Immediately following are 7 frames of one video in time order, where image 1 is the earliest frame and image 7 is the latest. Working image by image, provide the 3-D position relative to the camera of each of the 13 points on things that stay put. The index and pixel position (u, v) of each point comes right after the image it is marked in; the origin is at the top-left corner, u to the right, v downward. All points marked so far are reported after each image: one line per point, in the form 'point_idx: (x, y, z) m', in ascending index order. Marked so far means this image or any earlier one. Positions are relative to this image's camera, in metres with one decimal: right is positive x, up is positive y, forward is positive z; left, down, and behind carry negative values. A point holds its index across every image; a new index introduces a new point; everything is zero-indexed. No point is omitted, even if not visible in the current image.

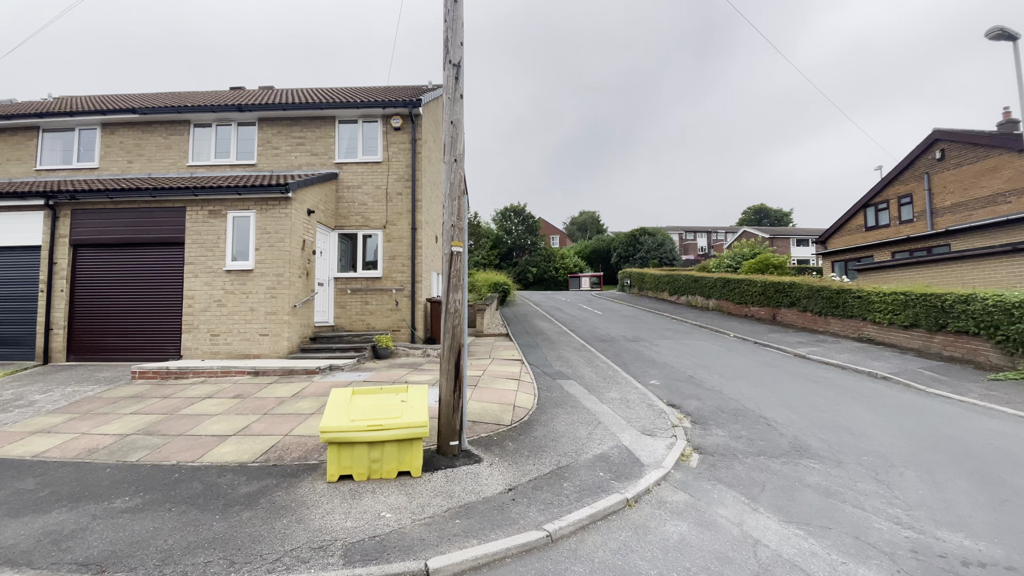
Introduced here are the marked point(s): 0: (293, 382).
0: (-3.5, -1.5, +7.7) m
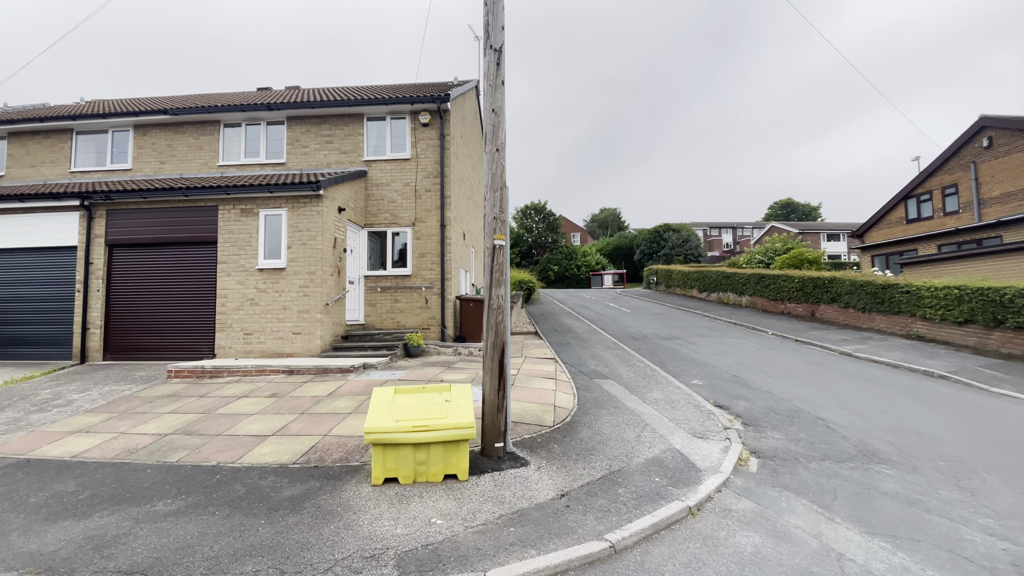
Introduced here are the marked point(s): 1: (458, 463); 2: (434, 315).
0: (-2.9, -1.5, +7.6) m
1: (-0.5, -1.6, +4.3) m
2: (-1.8, -0.6, +11.1) m
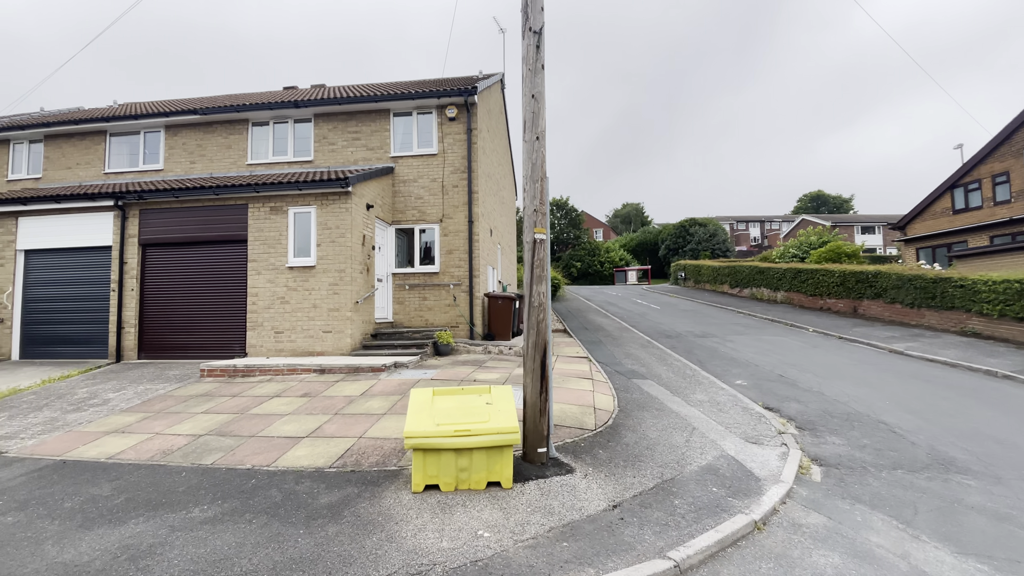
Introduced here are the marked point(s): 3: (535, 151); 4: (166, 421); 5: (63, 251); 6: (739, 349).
0: (-2.4, -1.4, +7.4) m
1: (-0.1, -1.5, +4.1) m
2: (-1.1, -0.6, +10.9) m
3: (+0.2, +1.4, +4.7) m
4: (-4.5, -1.7, +6.3) m
5: (-9.6, +0.8, +10.3) m
6: (+4.9, -1.3, +10.4) m
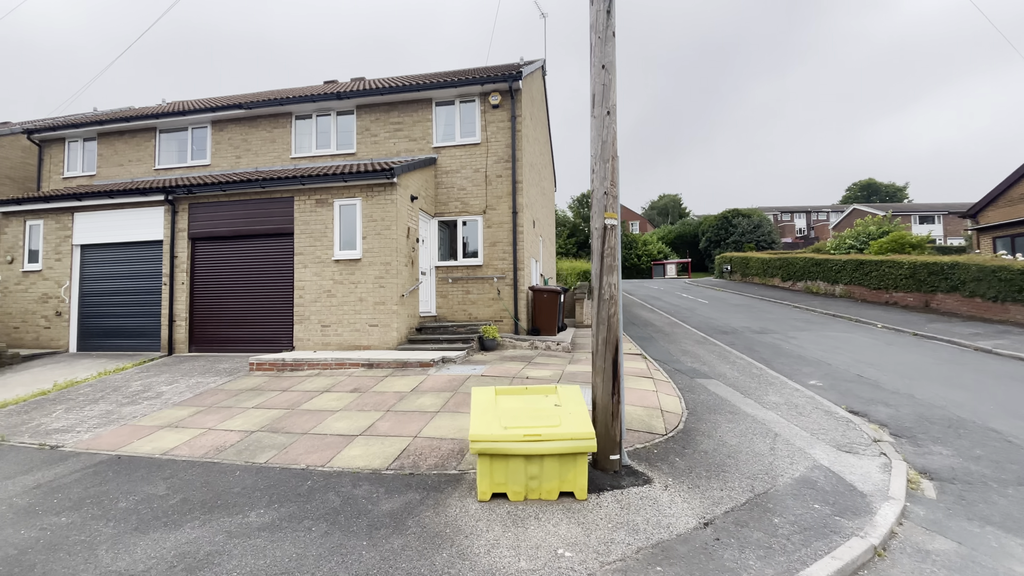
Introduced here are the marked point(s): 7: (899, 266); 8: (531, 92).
0: (-1.6, -1.3, +7.2) m
1: (+0.5, -1.5, +3.7) m
2: (-0.1, -0.4, +10.6) m
3: (+0.8, +1.4, +4.3) m
4: (-3.8, -1.6, +6.2) m
5: (-8.6, +0.9, +10.5) m
6: (+5.9, -1.2, +9.7) m
7: (+11.9, +0.7, +14.8) m
8: (+0.5, +5.0, +12.3) m
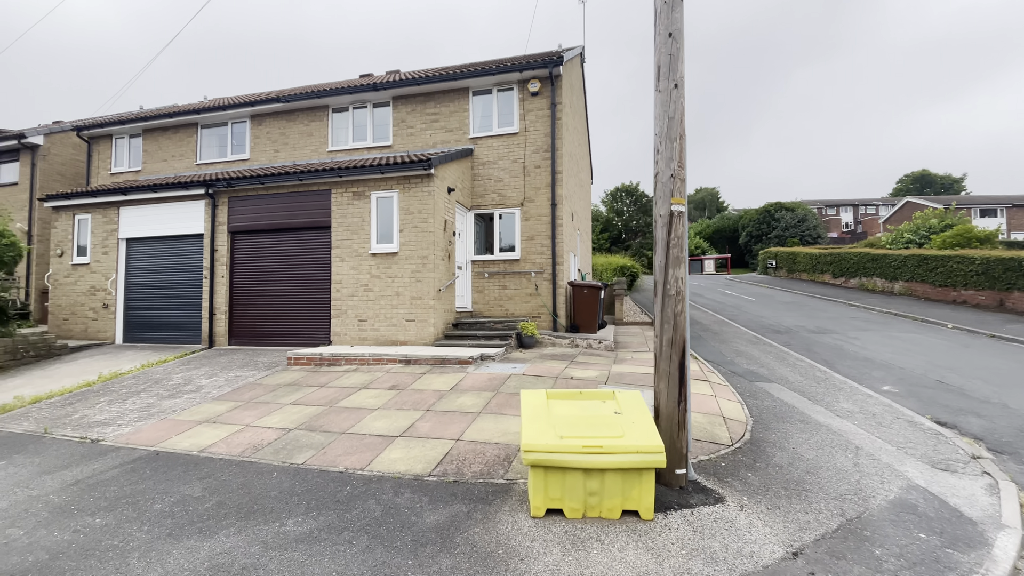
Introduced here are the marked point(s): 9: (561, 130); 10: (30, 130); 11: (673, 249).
0: (-0.9, -1.2, +6.9) m
1: (+0.9, -1.4, +3.3) m
2: (+0.7, -0.3, +10.2) m
3: (+1.3, +1.5, +3.9) m
4: (-3.2, -1.6, +6.0) m
5: (-7.8, +1.1, +10.7) m
6: (+6.7, -1.1, +9.0) m
7: (+12.9, +0.7, +13.7) m
8: (+1.4, +5.1, +11.8) m
9: (+1.1, +3.4, +10.4) m
10: (-14.2, +4.6, +14.2) m
11: (+1.3, +0.3, +3.8) m
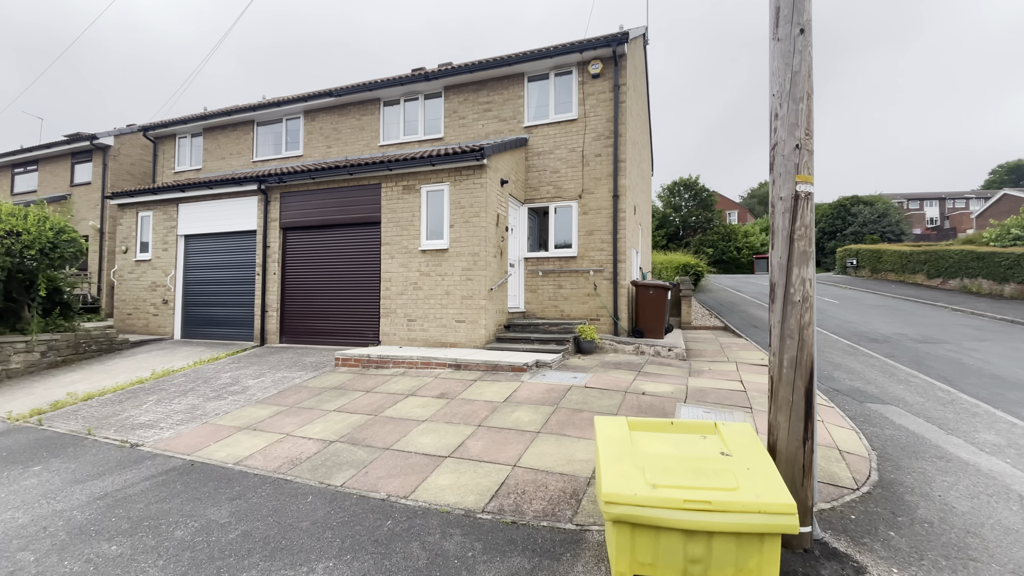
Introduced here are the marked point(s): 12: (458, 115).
0: (-0.2, -1.2, +6.3) m
1: (+1.3, -1.5, +2.5) m
2: (+1.8, -0.3, +9.4) m
3: (+1.8, +1.5, +3.0) m
4: (-2.5, -1.5, +5.6) m
5: (-6.6, +1.2, +10.7) m
6: (+7.6, -1.2, +7.6) m
7: (+14.3, +0.7, +11.6) m
8: (+2.7, +5.1, +10.9) m
9: (+2.2, +3.4, +9.5) m
10: (-12.6, +4.8, +14.8) m
11: (+1.8, +0.3, +3.0) m
12: (-1.2, +3.9, +10.8) m
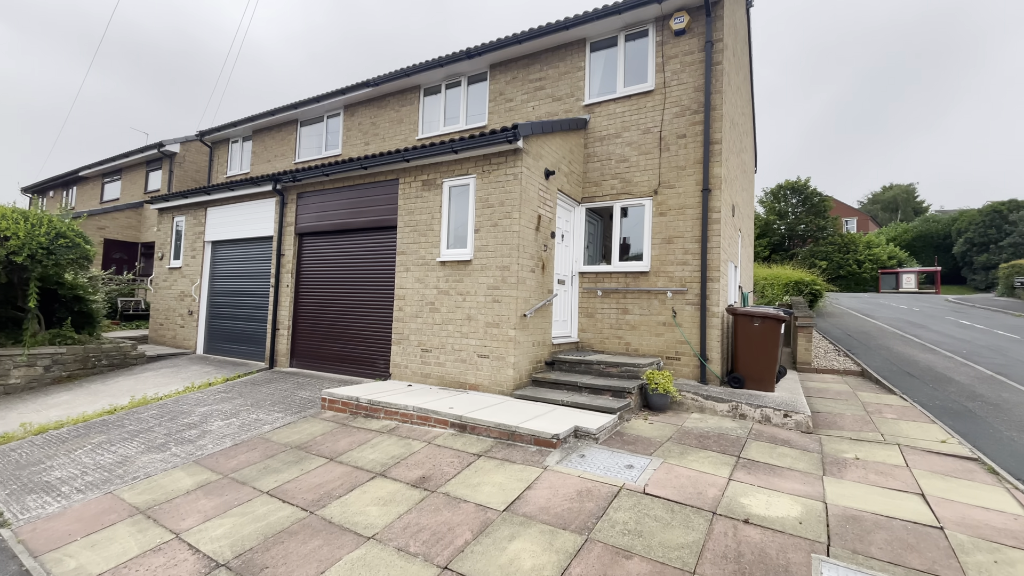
0: (0.0, -1.5, +4.2) m
1: (+0.8, -1.7, +0.2) m
2: (+2.5, -0.7, +6.9) m
3: (+1.4, +1.2, +0.7) m
4: (-2.4, -1.7, +3.9) m
5: (-5.5, +0.9, +9.7) m
6: (+7.9, -1.7, +4.1) m
7: (+15.2, -0.1, +6.9) m
8: (+3.8, +4.7, +8.3) m
9: (+3.0, +3.0, +7.0) m
10: (-10.6, +4.6, +14.8) m
11: (+1.4, 0.0, +0.6) m
12: (-0.1, +3.5, +8.9) m
